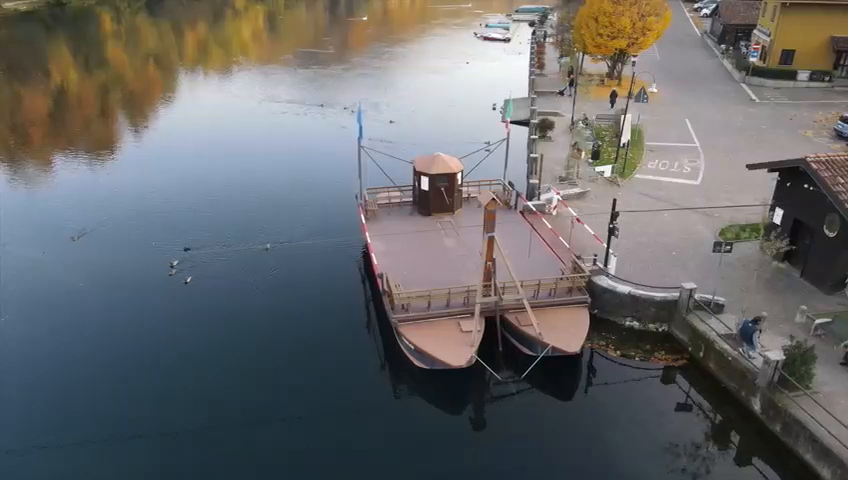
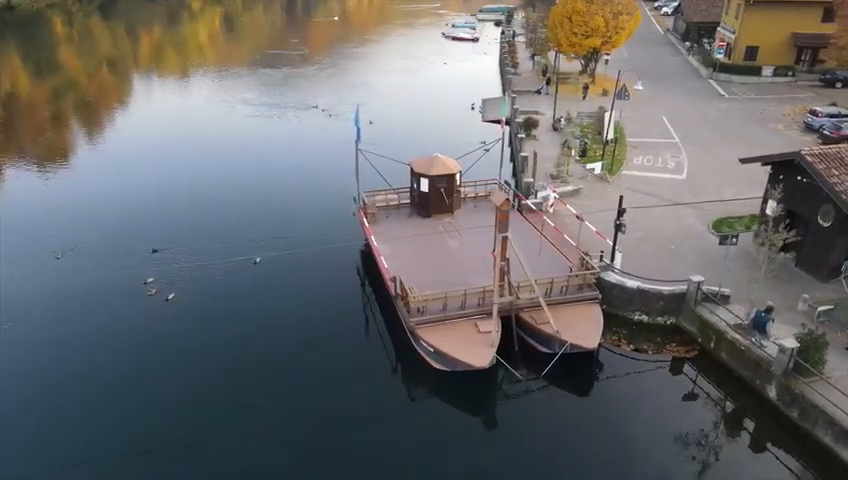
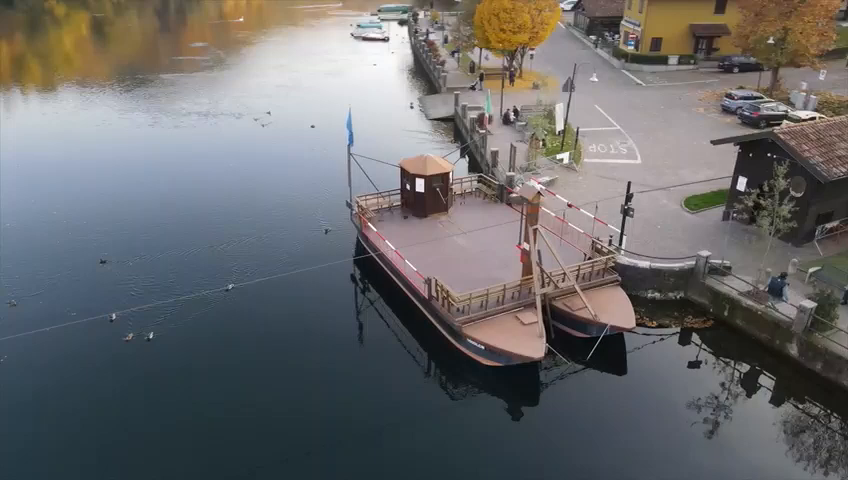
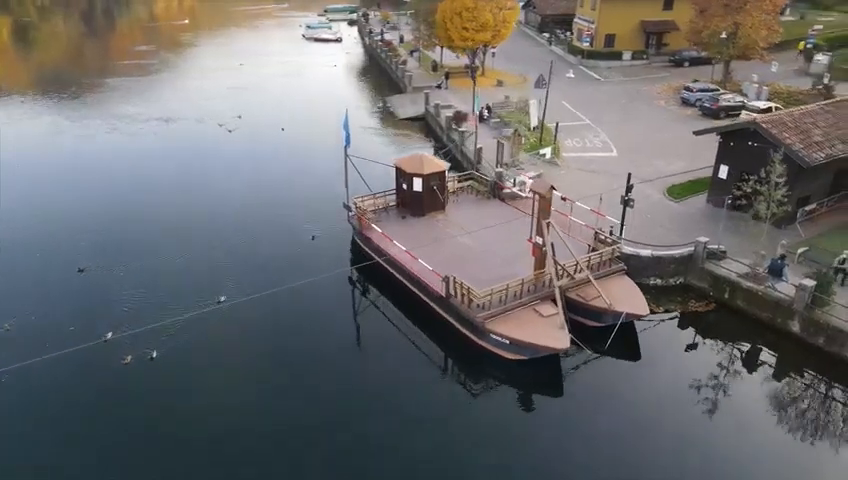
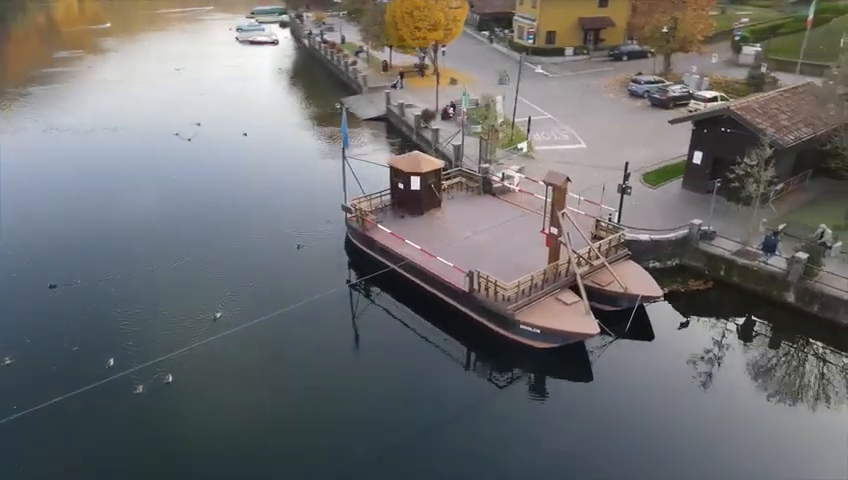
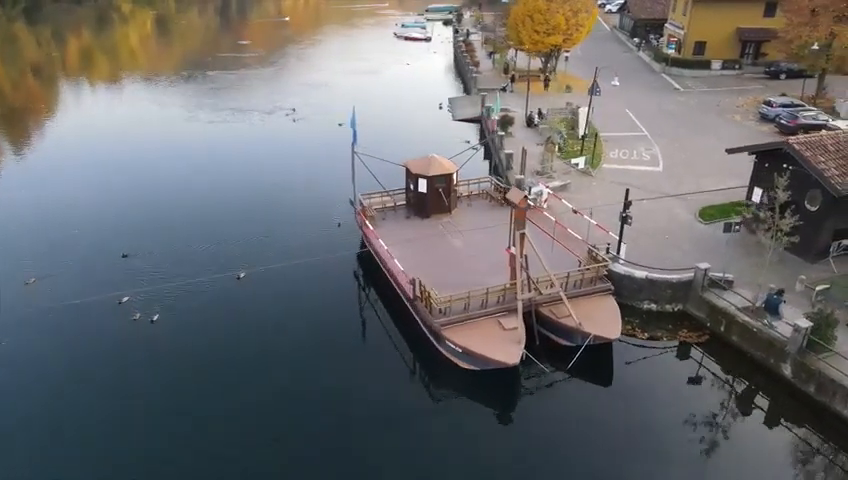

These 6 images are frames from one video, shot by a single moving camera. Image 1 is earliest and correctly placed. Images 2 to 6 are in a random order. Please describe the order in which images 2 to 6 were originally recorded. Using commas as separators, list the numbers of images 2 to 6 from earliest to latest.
2, 6, 3, 4, 5
